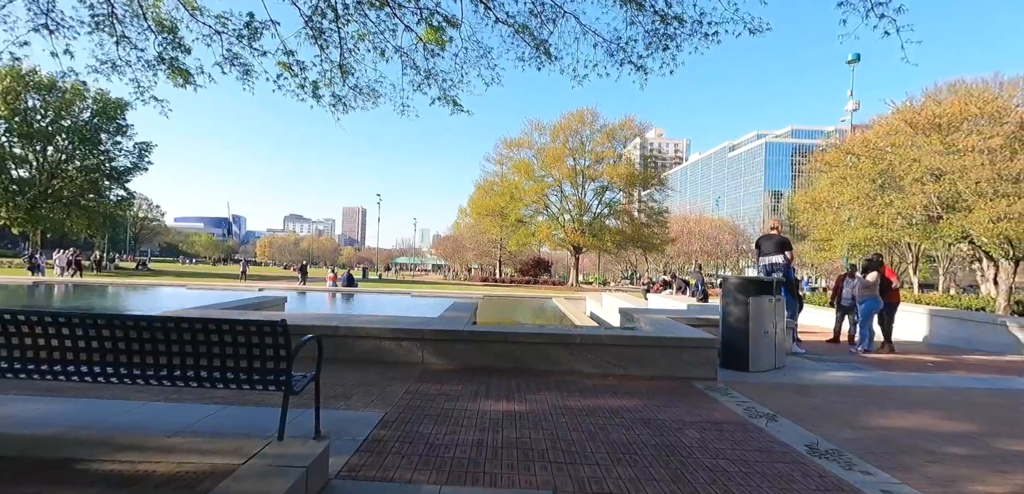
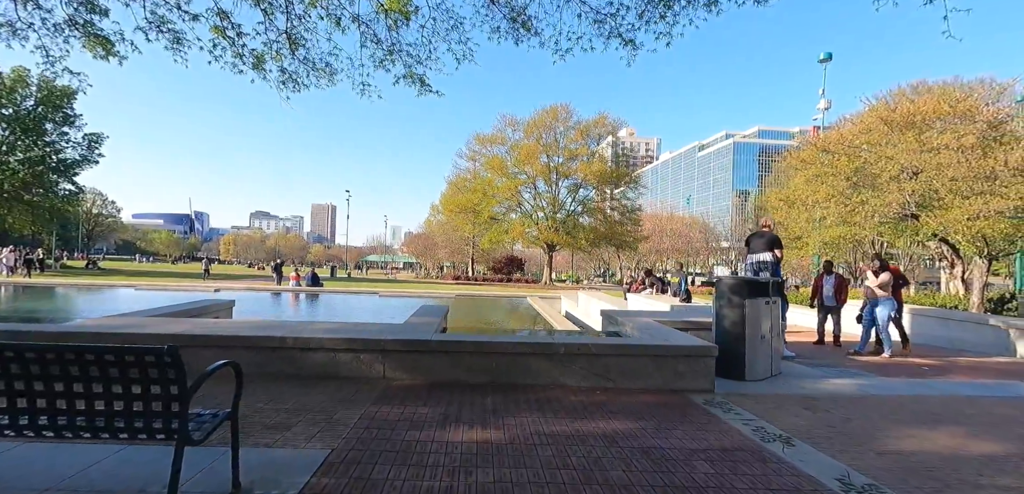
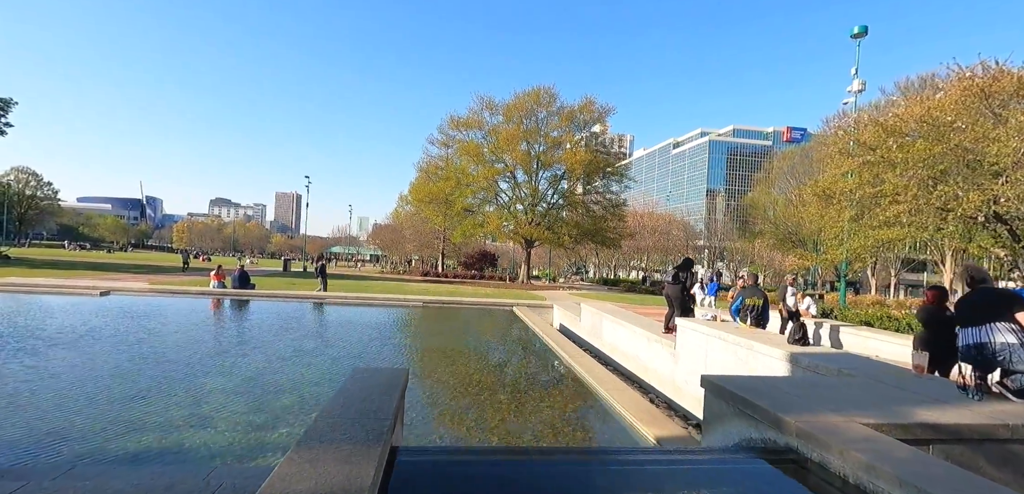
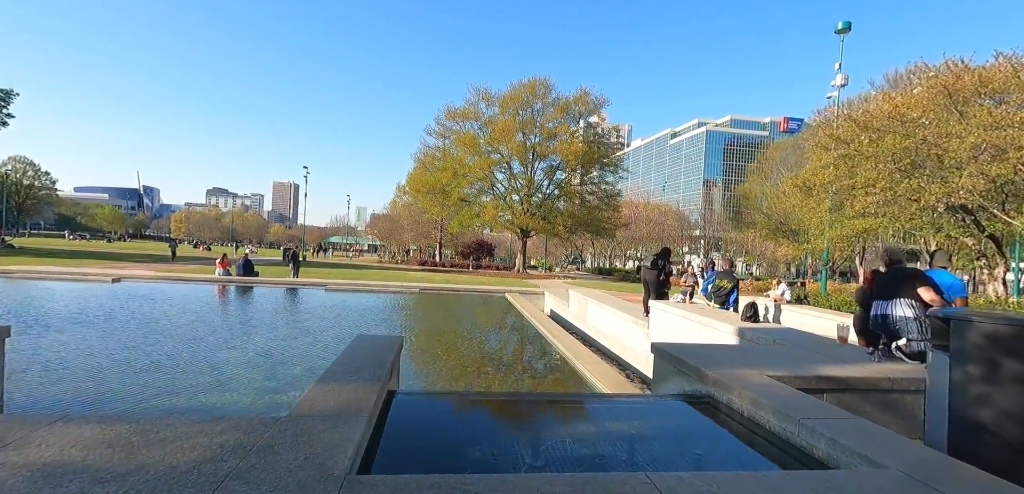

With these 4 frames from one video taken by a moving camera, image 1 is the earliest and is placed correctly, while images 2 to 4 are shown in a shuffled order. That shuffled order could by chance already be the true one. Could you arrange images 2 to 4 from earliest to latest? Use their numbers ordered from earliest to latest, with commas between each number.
2, 4, 3
